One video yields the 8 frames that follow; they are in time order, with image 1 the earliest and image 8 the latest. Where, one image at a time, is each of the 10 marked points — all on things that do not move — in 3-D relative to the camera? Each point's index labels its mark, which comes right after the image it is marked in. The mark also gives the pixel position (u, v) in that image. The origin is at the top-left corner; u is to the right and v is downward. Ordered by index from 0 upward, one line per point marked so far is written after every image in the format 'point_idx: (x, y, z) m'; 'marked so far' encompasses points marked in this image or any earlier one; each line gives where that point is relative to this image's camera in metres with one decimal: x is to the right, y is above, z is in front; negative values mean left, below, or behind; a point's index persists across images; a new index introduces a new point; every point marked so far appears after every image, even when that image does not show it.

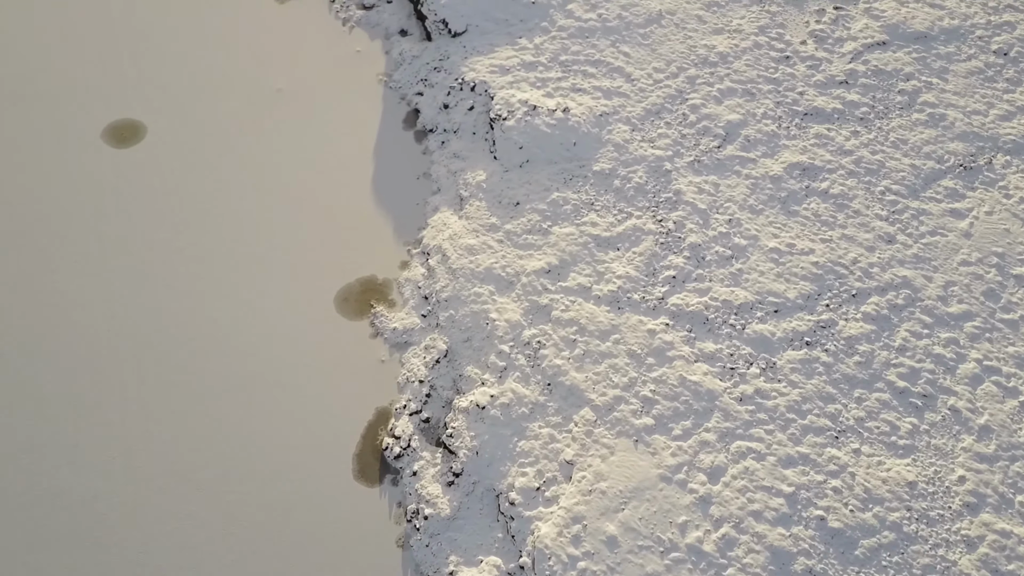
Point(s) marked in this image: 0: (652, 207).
0: (+1.0, +0.6, +5.8) m
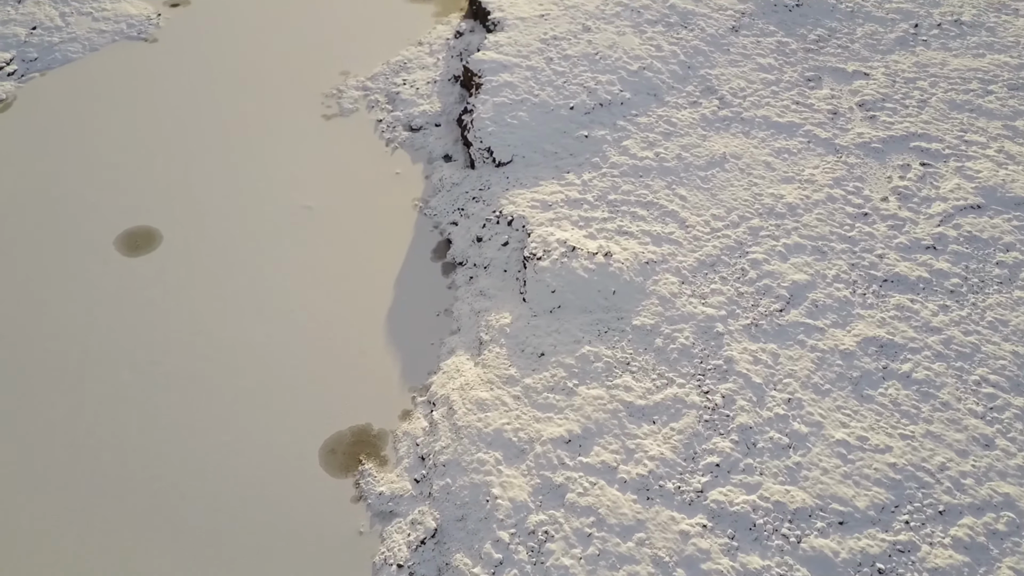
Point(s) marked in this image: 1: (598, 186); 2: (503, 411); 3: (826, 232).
0: (+1.2, -0.6, +5.0) m
1: (+0.7, +0.8, +6.2) m
2: (-0.1, -0.8, +4.9) m
3: (+2.3, +0.4, +5.8) m
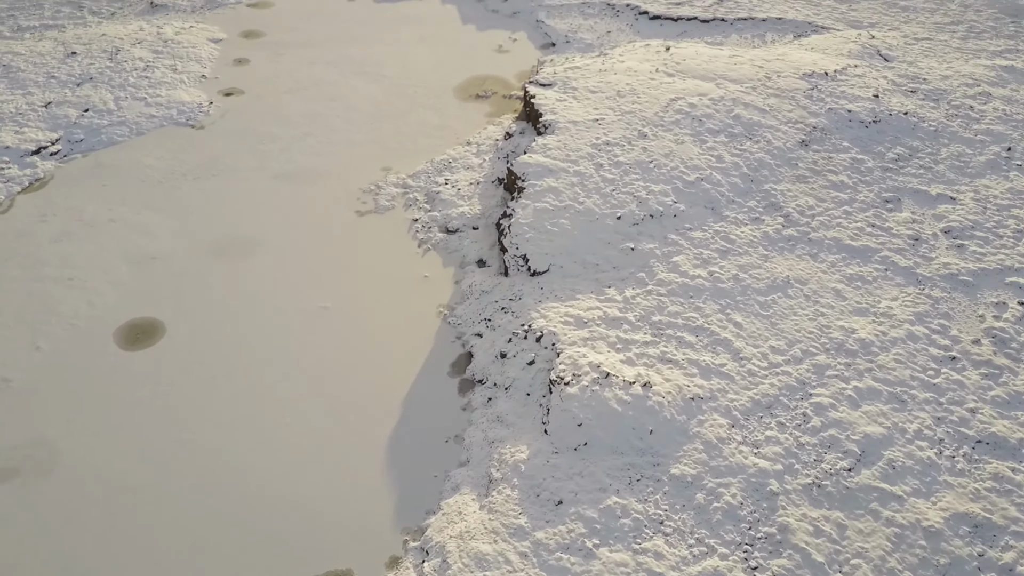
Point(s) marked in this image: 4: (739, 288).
0: (+1.2, -1.3, +4.1) m
1: (+0.9, -0.1, +5.5) m
2: (0.0, -1.5, +4.1) m
3: (+2.5, -0.6, +5.0) m
4: (+1.6, 0.0, +5.6) m
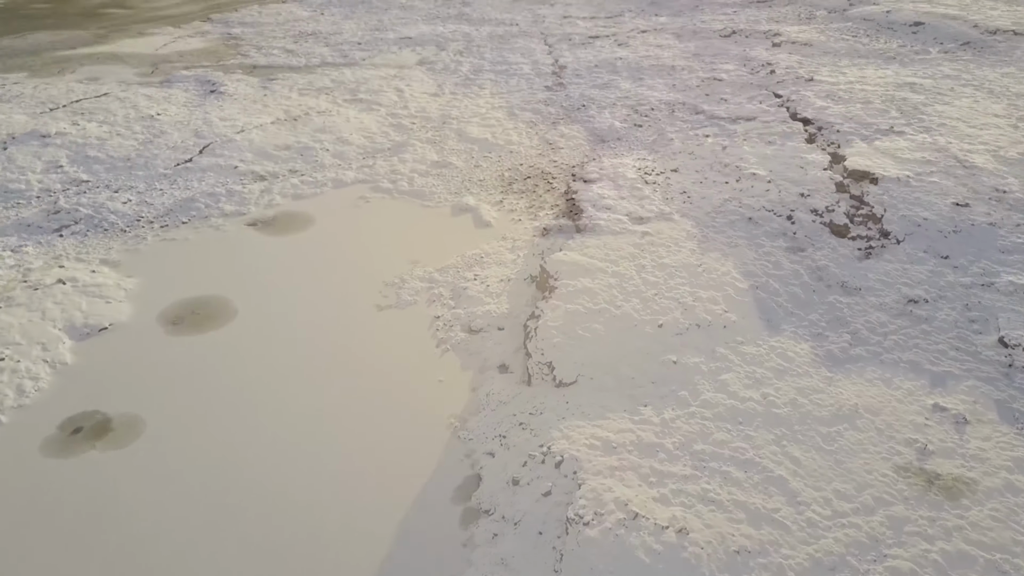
0: (+1.2, -1.9, +3.2) m
1: (+1.0, -0.8, +4.7) m
2: (-0.1, -2.0, +3.2) m
3: (+2.5, -1.3, +4.0) m
4: (+1.7, -0.8, +4.8) m
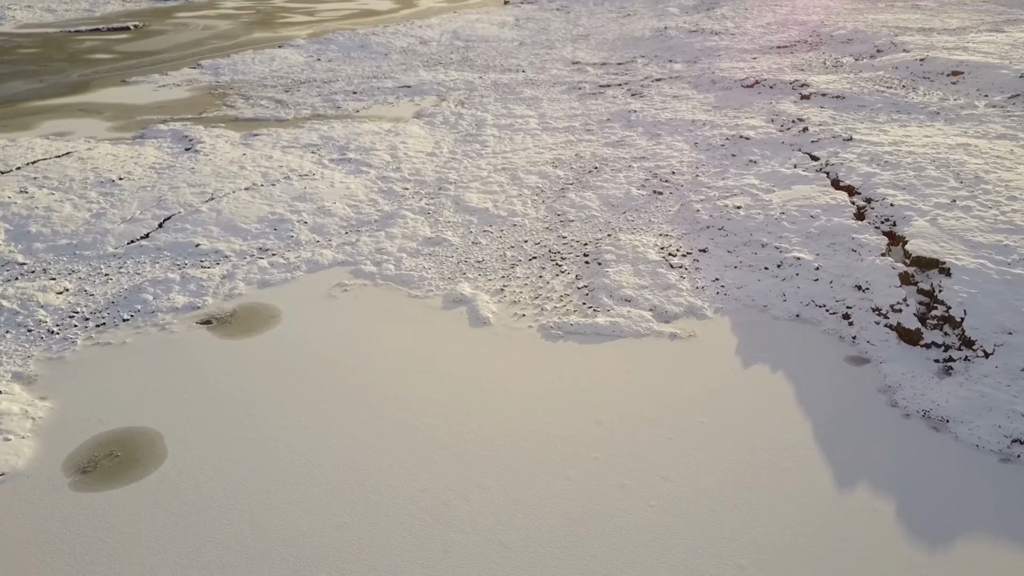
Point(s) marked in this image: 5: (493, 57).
0: (+1.2, -2.6, +1.9) m
1: (+1.0, -1.6, +3.5) m
2: (-0.1, -2.7, +1.9) m
3: (+2.5, -2.0, +2.8) m
4: (+1.7, -1.5, +3.5) m
5: (-0.4, +5.3, +18.2) m
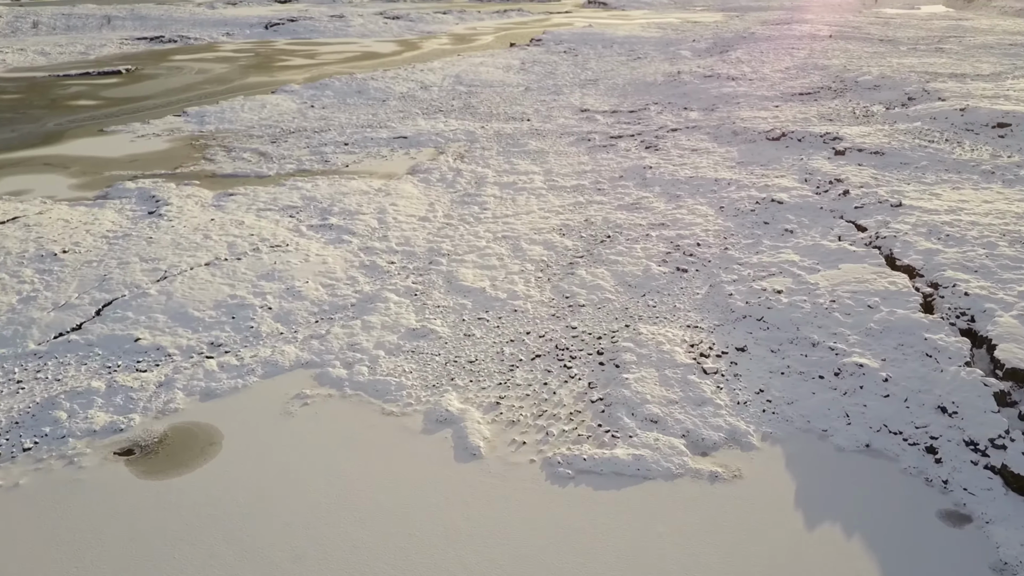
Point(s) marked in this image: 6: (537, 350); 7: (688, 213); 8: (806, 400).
0: (+1.1, -3.2, +0.5) m
1: (+0.9, -2.2, +2.1) m
2: (-0.2, -3.3, +0.6) m
3: (+2.4, -2.6, +1.4) m
4: (+1.6, -2.2, +2.2) m
5: (-0.3, +4.0, +17.2) m
6: (+0.2, -0.5, +6.2) m
7: (+2.1, +0.9, +9.2) m
8: (+2.0, -0.8, +5.4) m
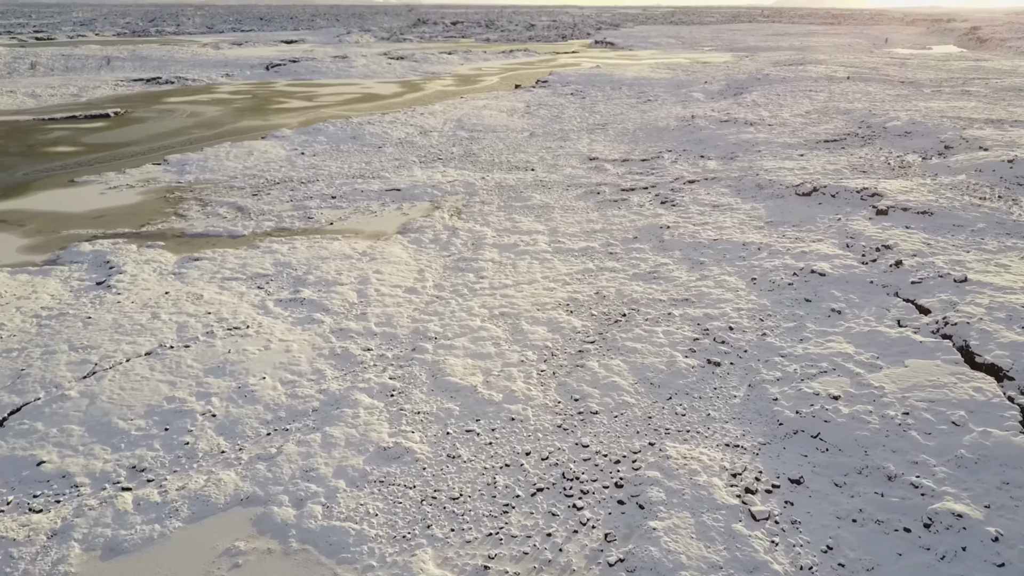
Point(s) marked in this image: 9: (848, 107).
0: (+1.0, -3.7, -0.9) m
1: (+0.9, -2.8, +0.8) m
2: (-0.2, -3.7, -0.8) m
3: (+2.4, -3.1, 0.0) m
4: (+1.6, -2.7, +0.8) m
5: (-0.3, +2.8, +16.1) m
6: (+0.2, -1.2, +5.0) m
7: (+2.1, 0.0, +8.0) m
8: (+2.0, -1.4, +4.1) m
9: (+7.9, +4.3, +18.6) m
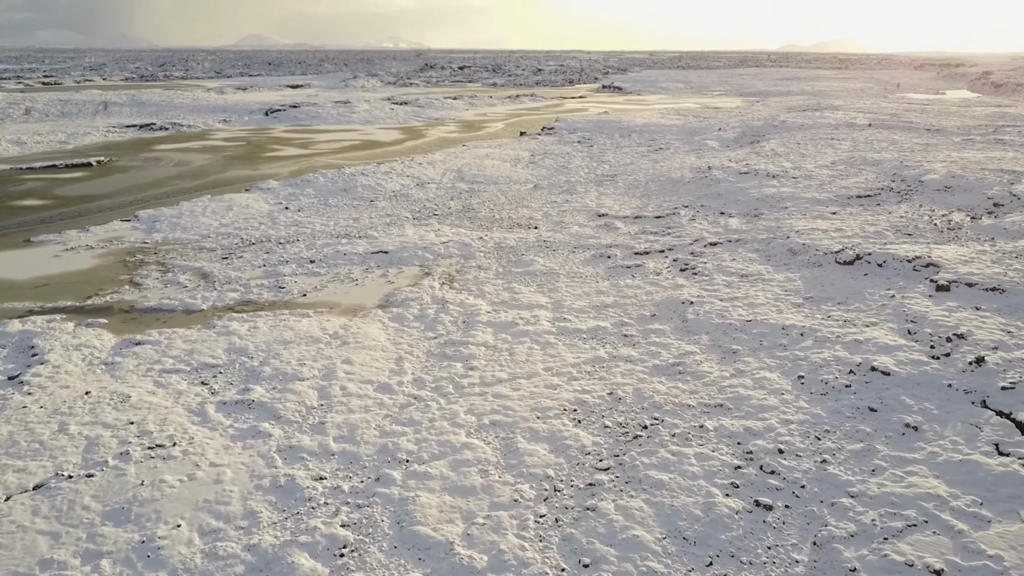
0: (+0.9, -4.0, -2.5) m
1: (+0.7, -3.2, -0.8) m
2: (-0.4, -4.1, -2.4) m
3: (+2.2, -3.5, -1.6) m
4: (+1.5, -3.2, -0.7) m
5: (-0.2, +1.6, +14.8) m
6: (+0.1, -1.9, +3.5) m
7: (+2.0, -0.8, +6.6) m
8: (+1.9, -2.1, +2.6) m
9: (+8.0, +2.9, +17.3) m
